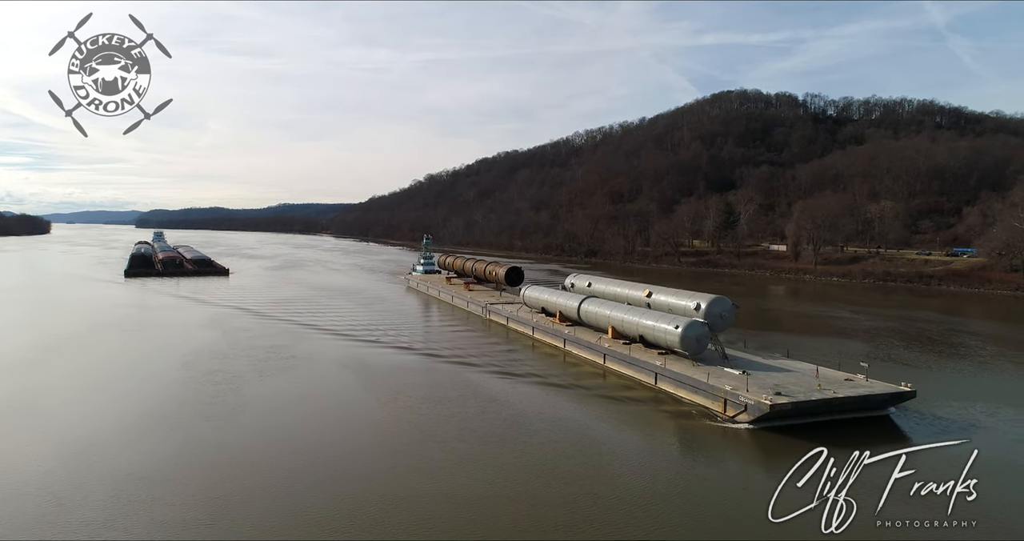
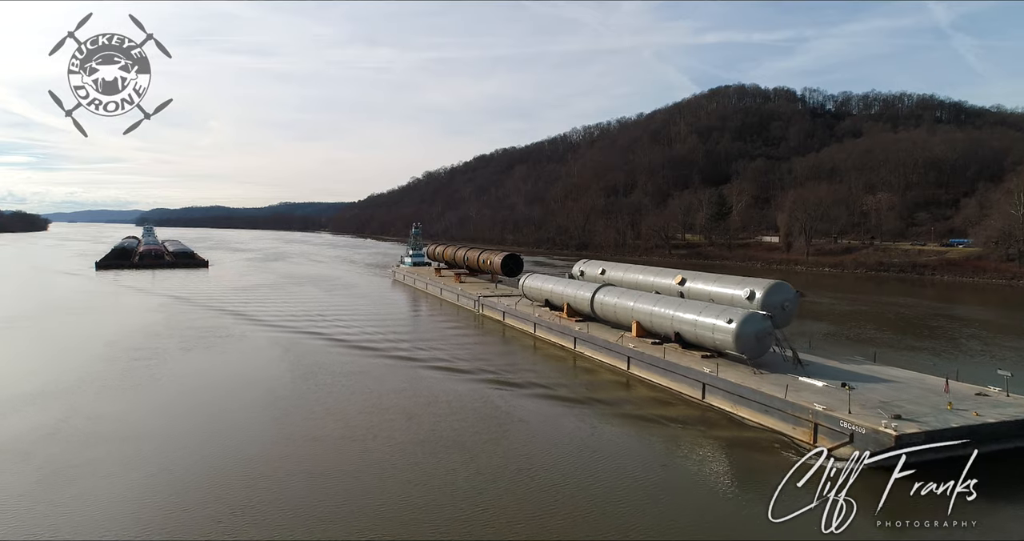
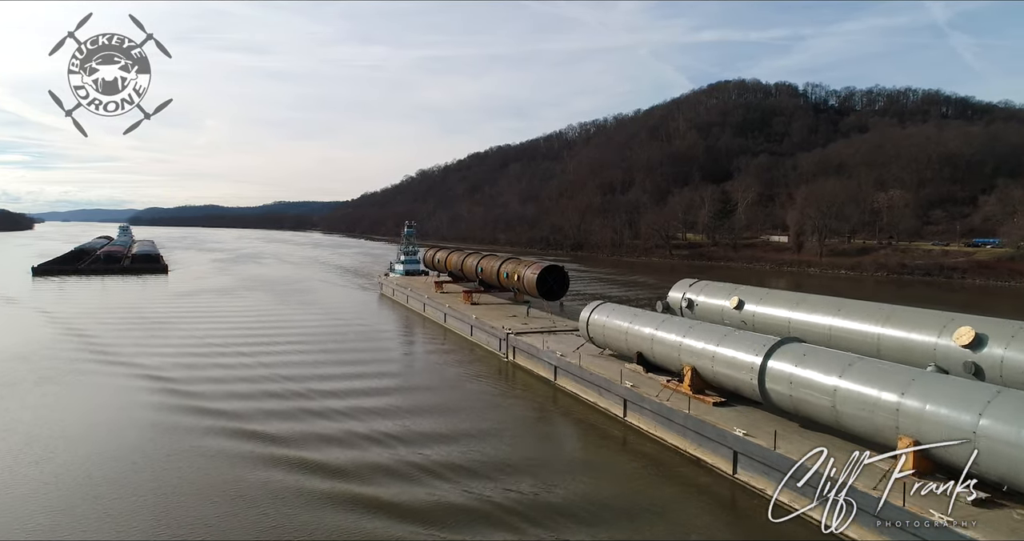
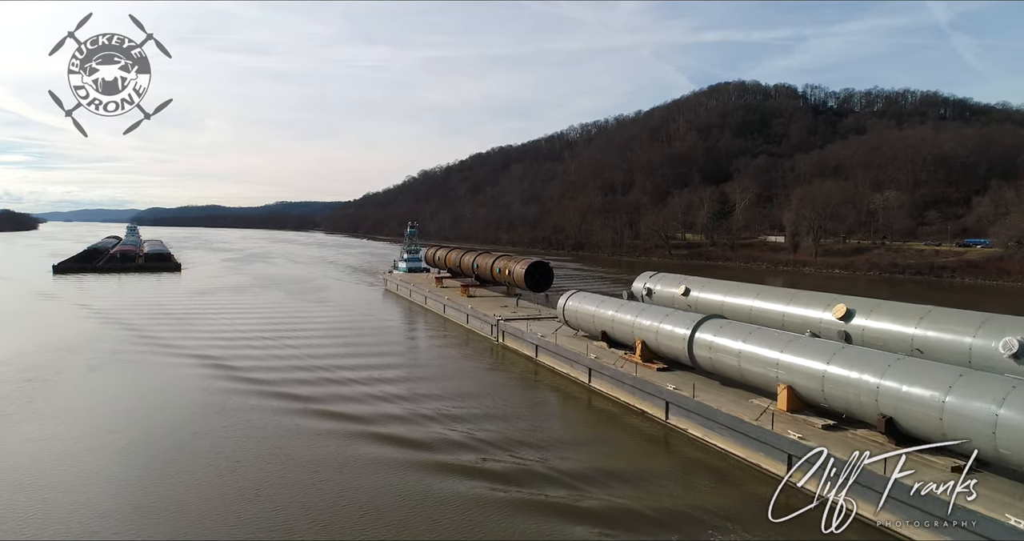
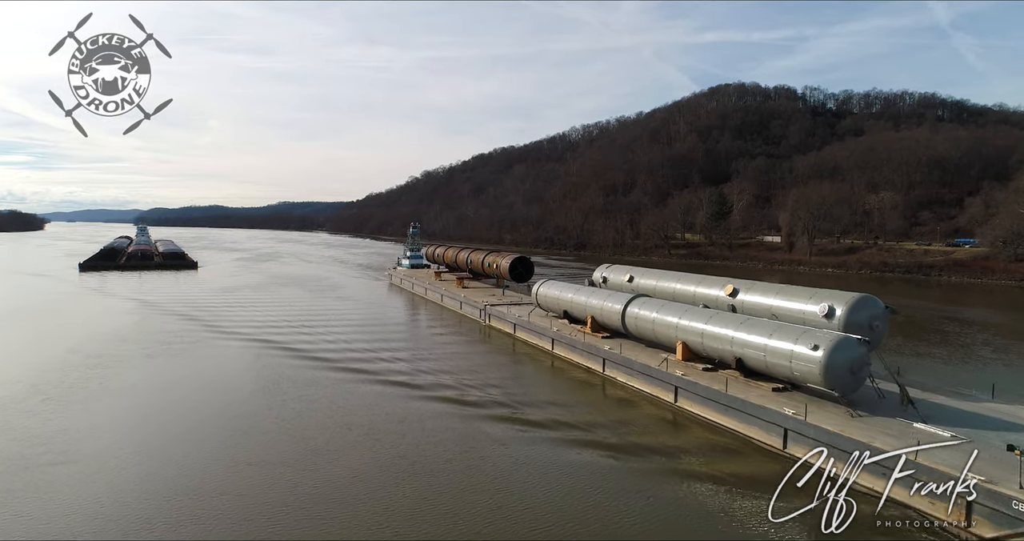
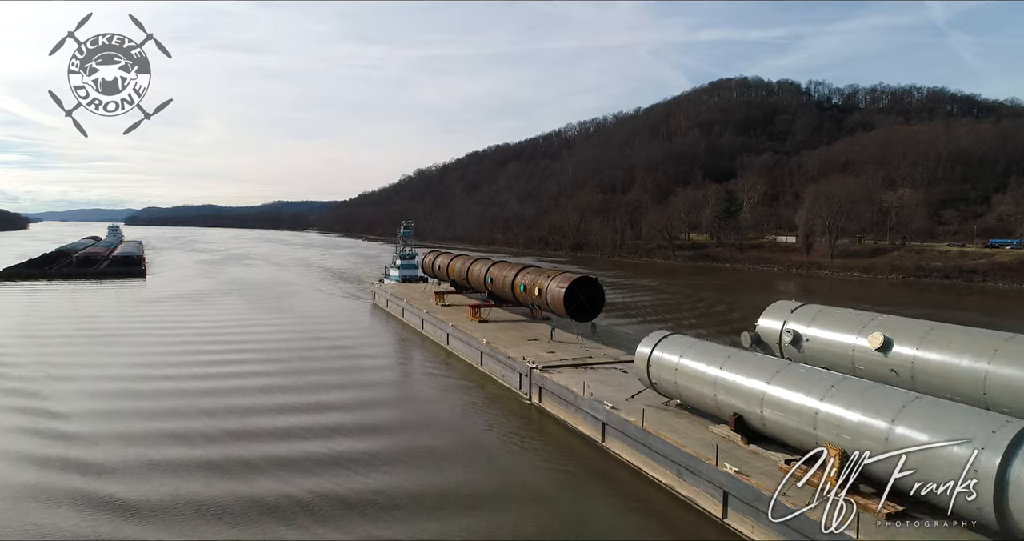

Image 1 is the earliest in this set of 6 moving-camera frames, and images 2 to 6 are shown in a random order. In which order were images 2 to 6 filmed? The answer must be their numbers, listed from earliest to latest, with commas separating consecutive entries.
2, 5, 4, 3, 6
